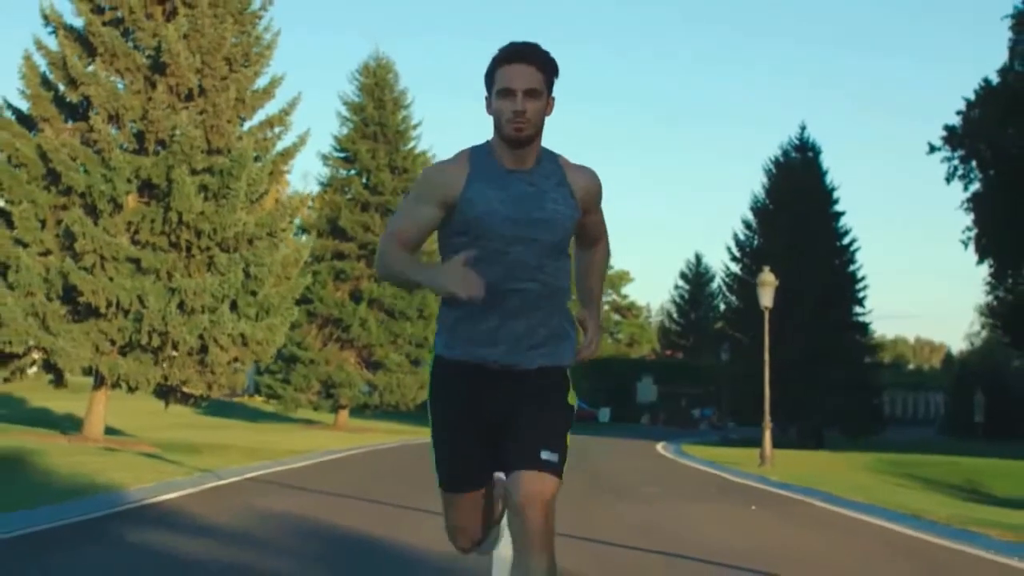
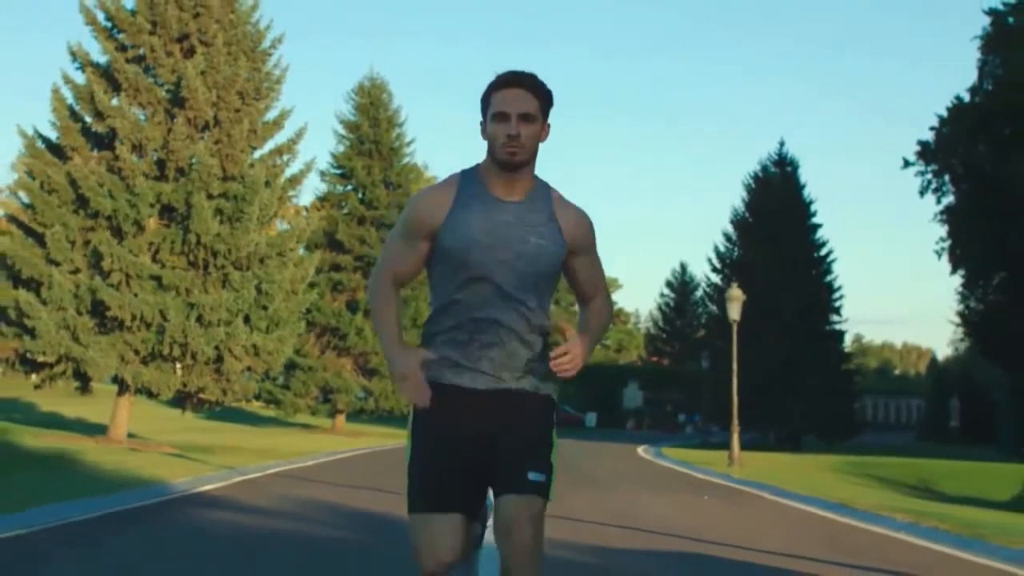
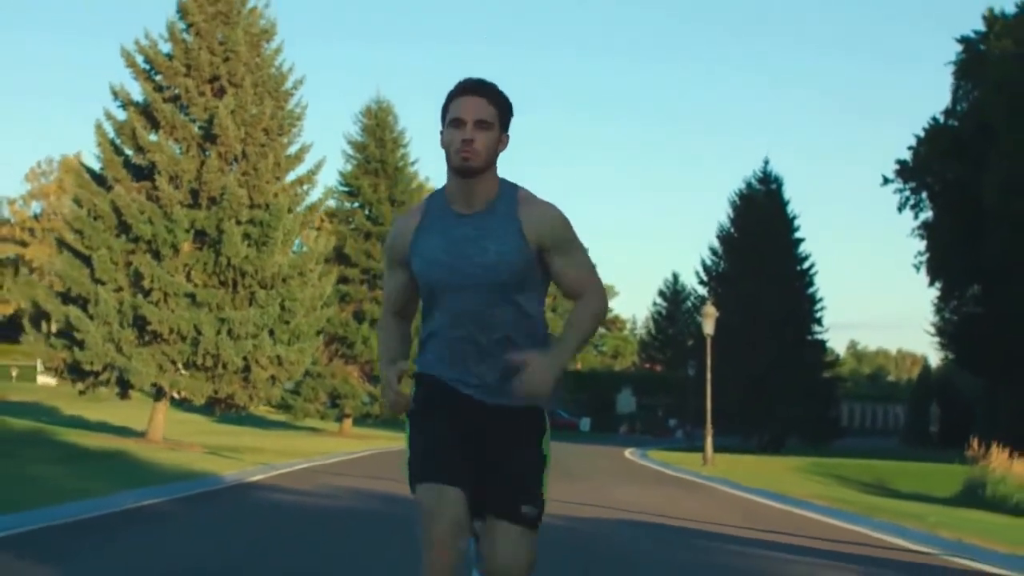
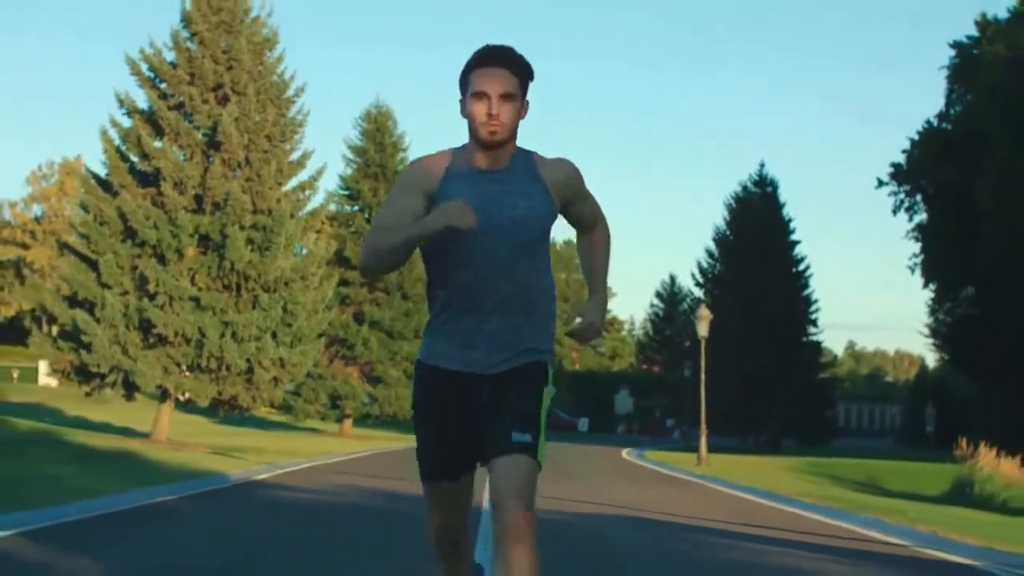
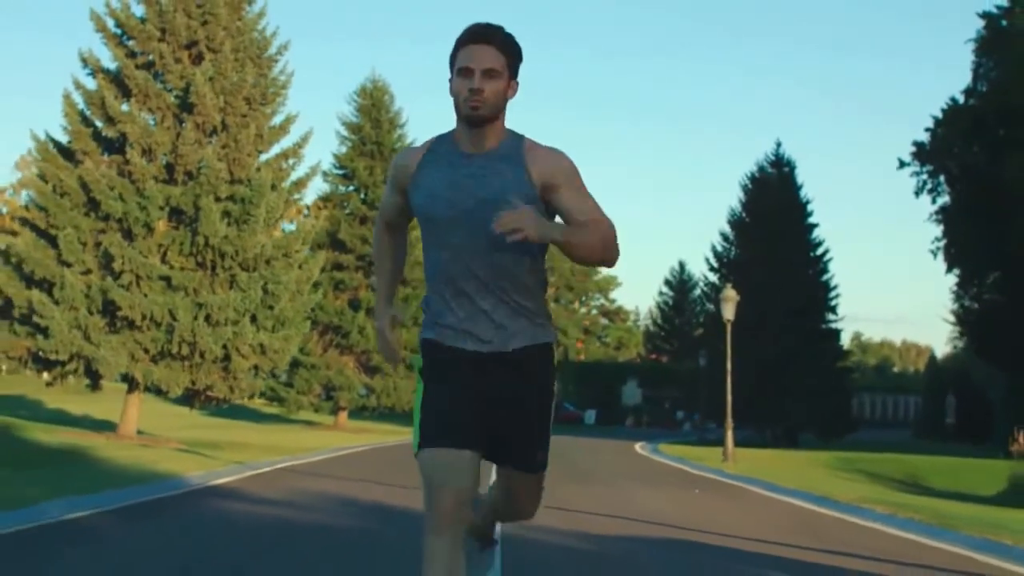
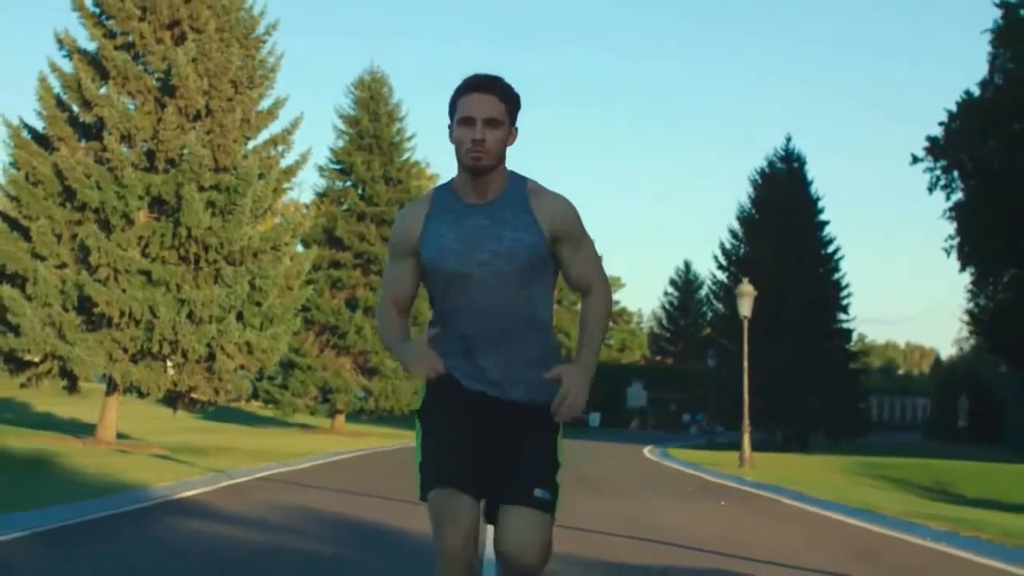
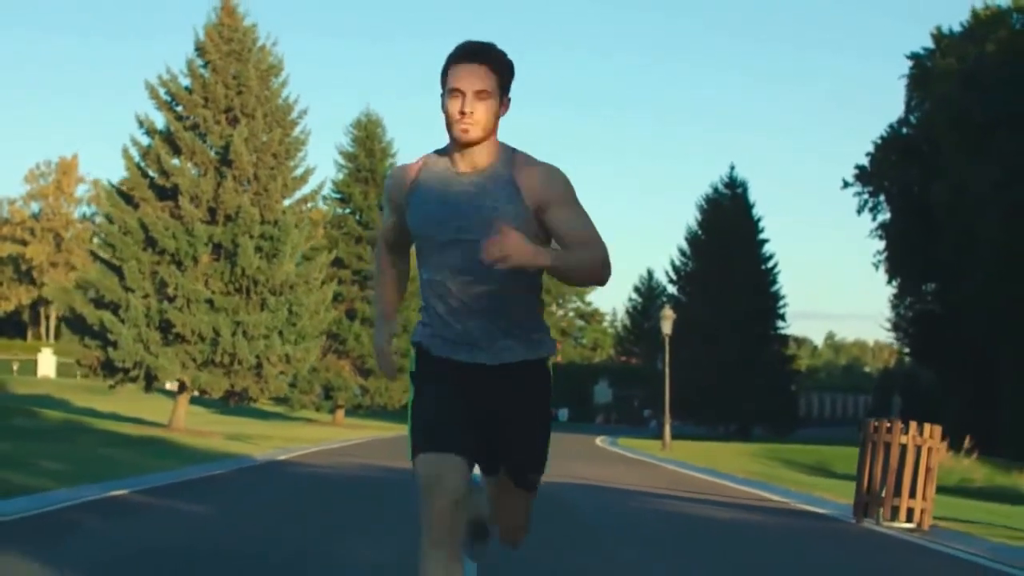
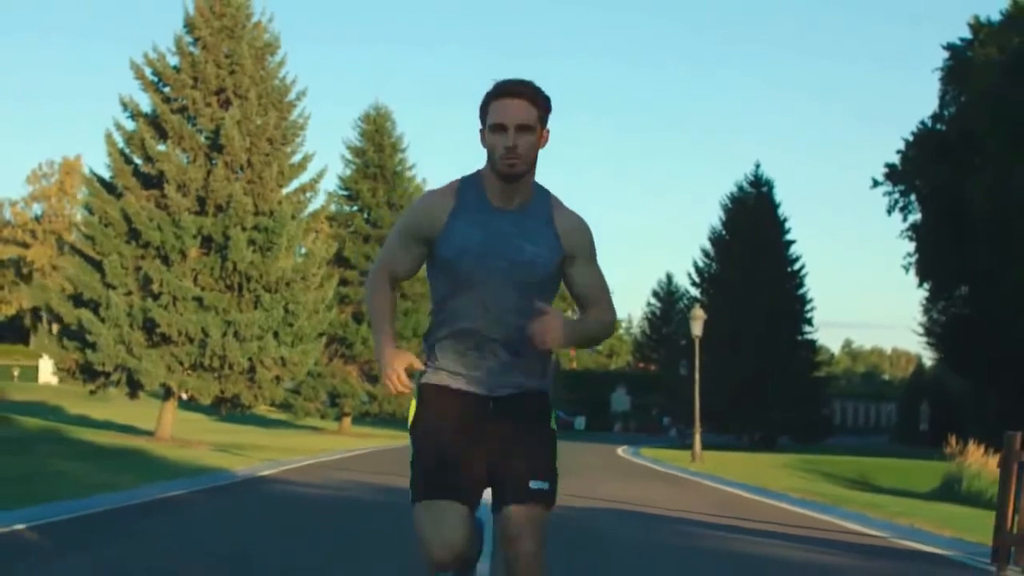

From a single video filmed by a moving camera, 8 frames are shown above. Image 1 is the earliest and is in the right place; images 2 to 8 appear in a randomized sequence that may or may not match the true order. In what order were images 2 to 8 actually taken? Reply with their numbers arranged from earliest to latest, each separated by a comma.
6, 2, 5, 3, 4, 8, 7
